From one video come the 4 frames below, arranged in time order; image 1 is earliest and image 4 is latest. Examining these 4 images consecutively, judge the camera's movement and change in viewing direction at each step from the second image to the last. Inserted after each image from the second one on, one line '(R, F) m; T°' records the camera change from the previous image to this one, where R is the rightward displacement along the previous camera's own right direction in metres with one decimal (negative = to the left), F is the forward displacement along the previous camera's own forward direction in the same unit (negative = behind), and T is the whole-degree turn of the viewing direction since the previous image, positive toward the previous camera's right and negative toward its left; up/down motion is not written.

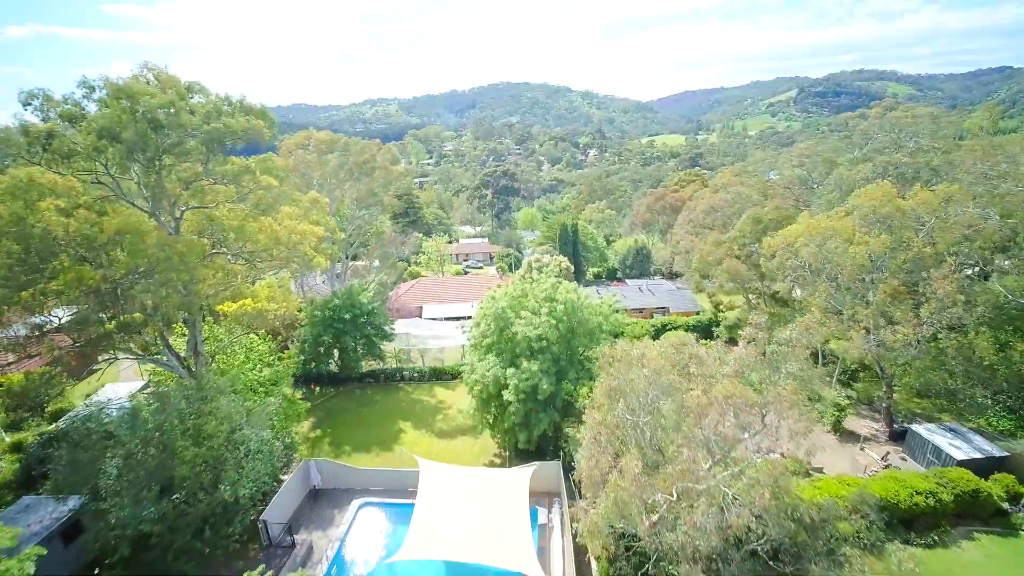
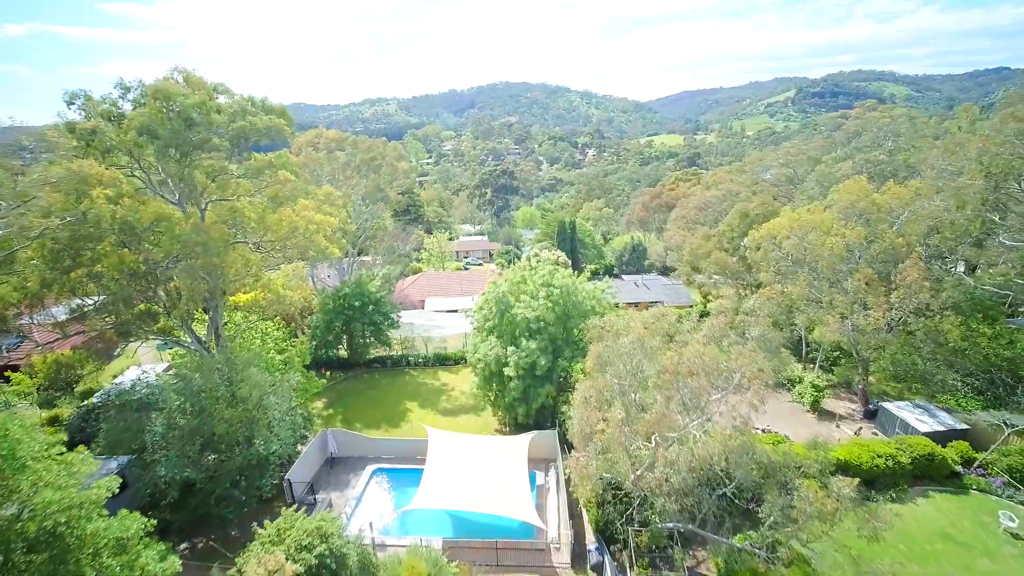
(-0.1, -2.0) m; 0°
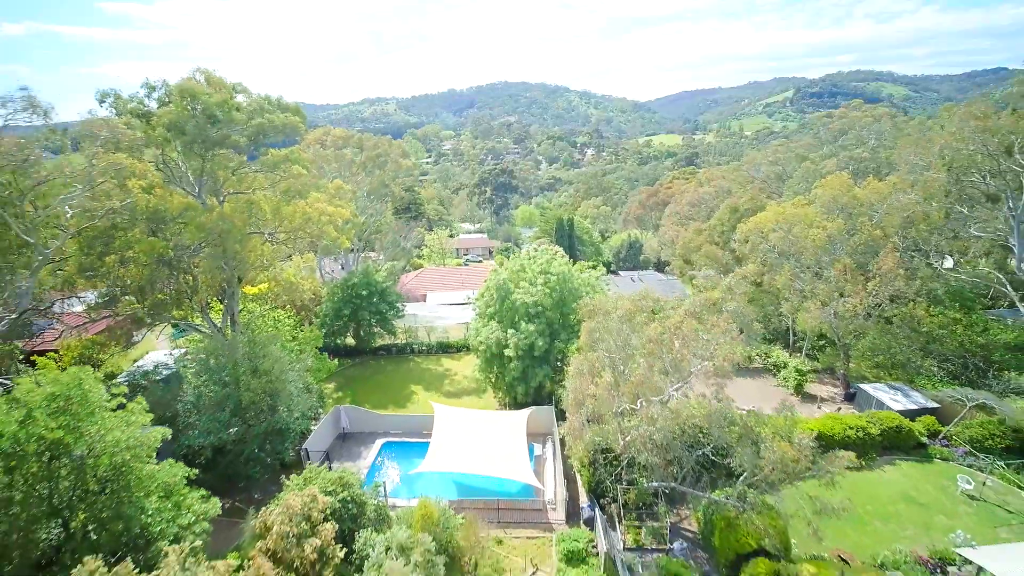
(0.0, -1.7) m; 0°
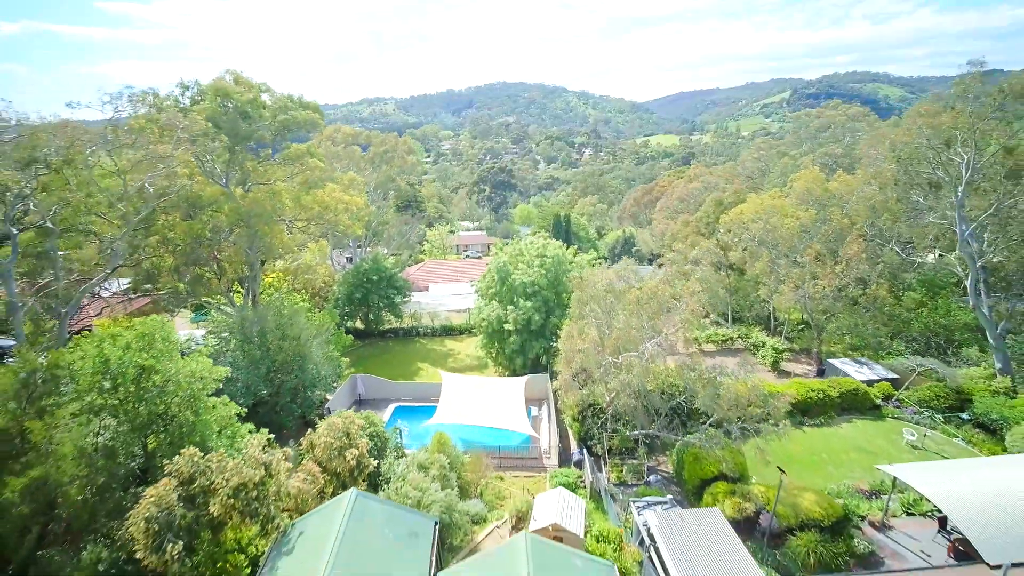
(-0.1, -2.8) m; 0°
